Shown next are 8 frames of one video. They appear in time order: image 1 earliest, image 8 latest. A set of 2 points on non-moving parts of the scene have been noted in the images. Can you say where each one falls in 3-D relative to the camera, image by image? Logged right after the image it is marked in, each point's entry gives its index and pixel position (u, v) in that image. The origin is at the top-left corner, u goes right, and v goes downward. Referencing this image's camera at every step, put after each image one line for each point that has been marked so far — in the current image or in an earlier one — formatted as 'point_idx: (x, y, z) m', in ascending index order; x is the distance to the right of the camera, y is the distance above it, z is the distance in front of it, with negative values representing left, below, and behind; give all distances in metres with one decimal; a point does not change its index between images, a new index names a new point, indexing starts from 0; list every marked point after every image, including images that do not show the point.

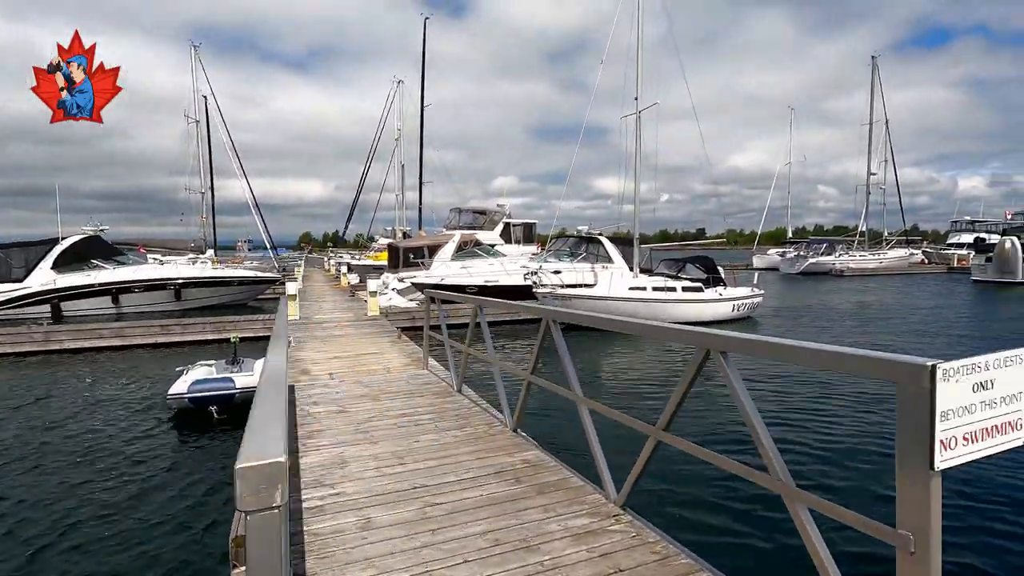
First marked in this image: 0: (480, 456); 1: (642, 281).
0: (-0.2, -1.2, +3.7) m
1: (+3.7, +0.2, +15.5) m
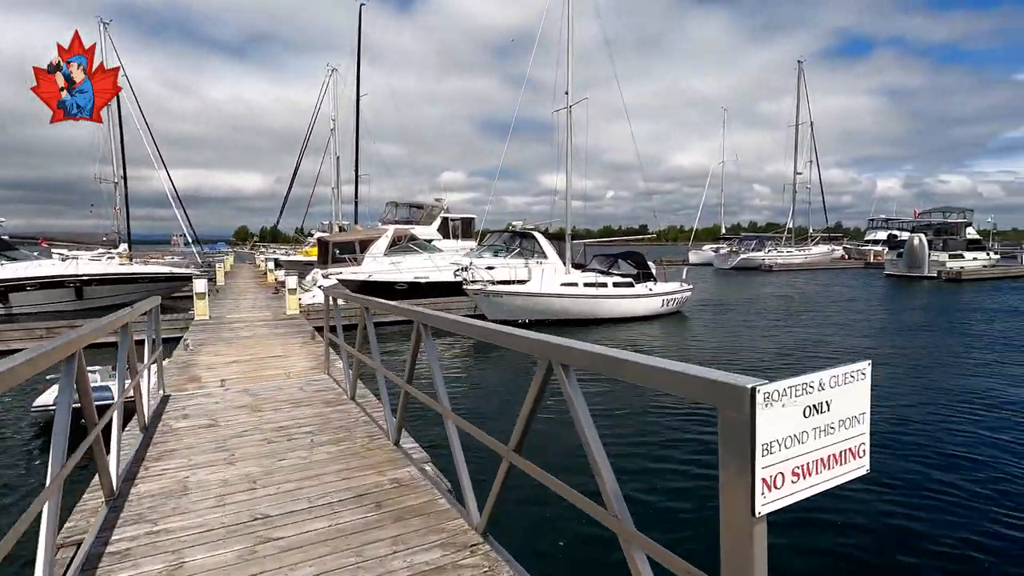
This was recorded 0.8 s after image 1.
0: (-1.0, -1.2, +3.3) m
1: (+1.8, +0.3, +15.5) m
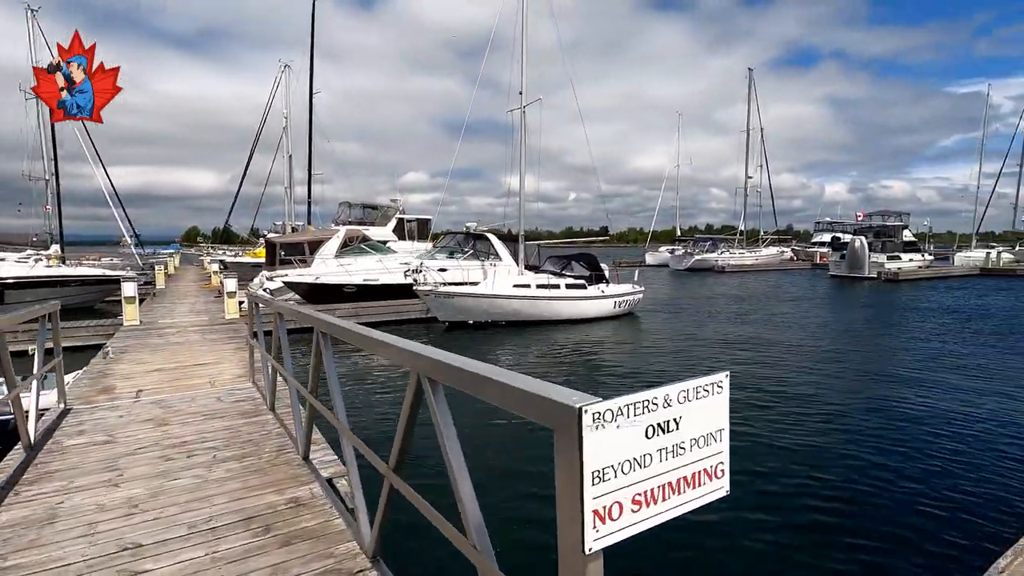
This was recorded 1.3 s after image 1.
0: (-1.6, -1.2, +3.0) m
1: (+0.4, +0.3, +15.4) m
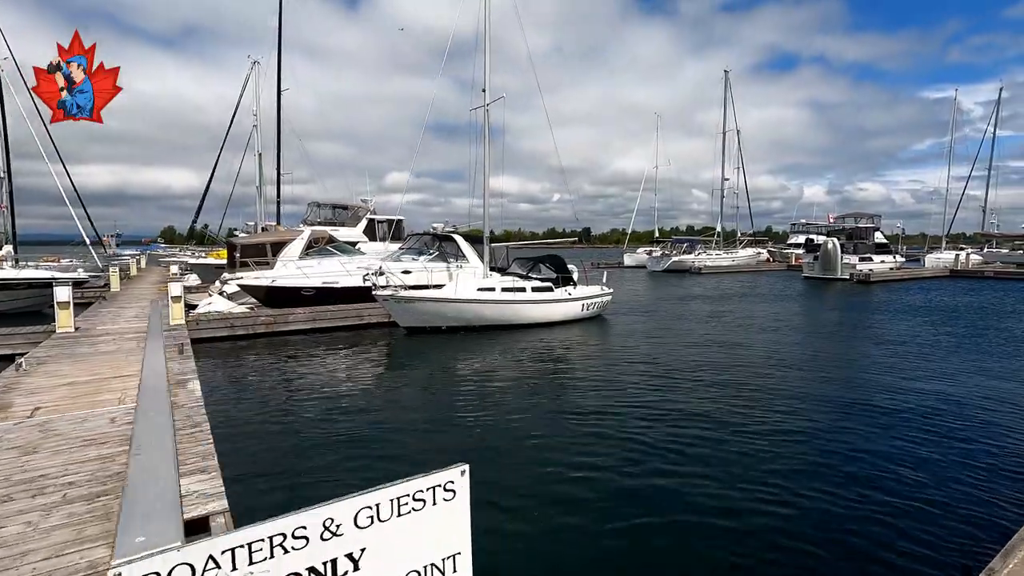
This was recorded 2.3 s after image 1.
0: (-2.2, -1.3, +2.6) m
1: (-0.6, +0.2, +15.0) m
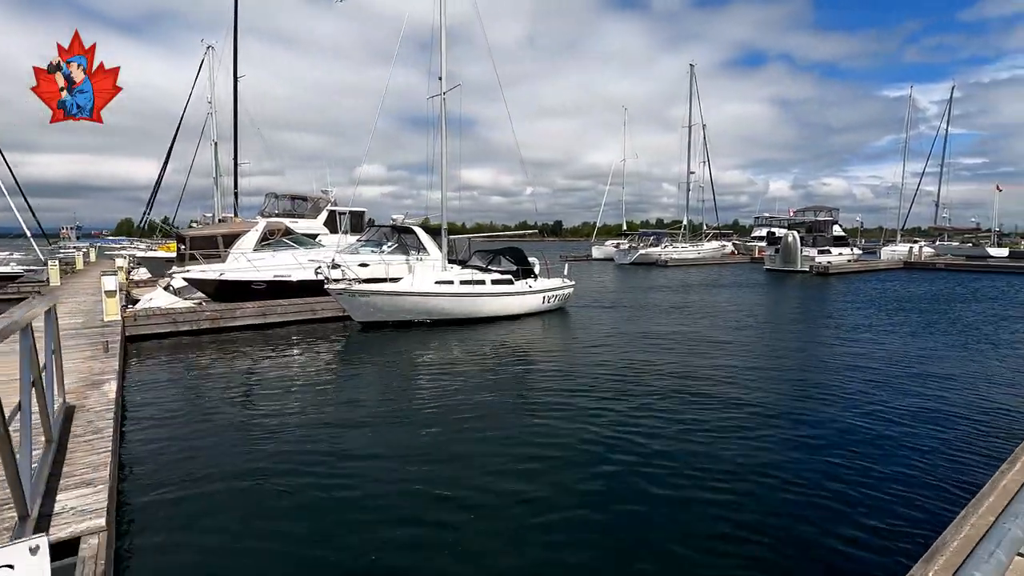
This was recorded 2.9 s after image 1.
0: (-2.6, -1.2, +2.2) m
1: (-1.7, +0.4, +14.6) m
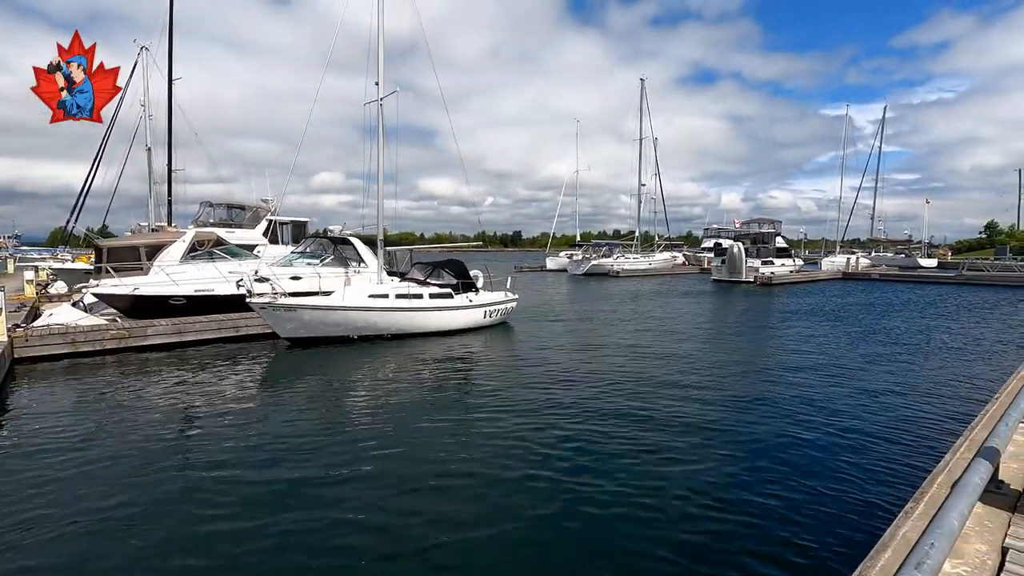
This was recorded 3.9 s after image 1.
0: (-3.3, -1.4, +1.5) m
1: (-3.3, 0.0, +14.0) m
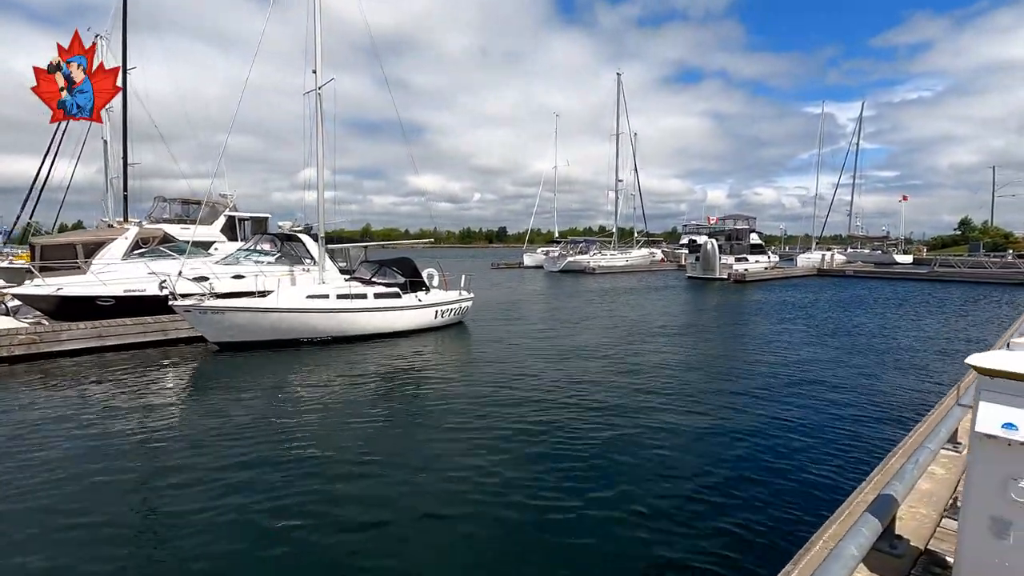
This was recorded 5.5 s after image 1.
0: (-4.2, -1.4, +0.8) m
1: (-4.6, 0.0, +13.3) m
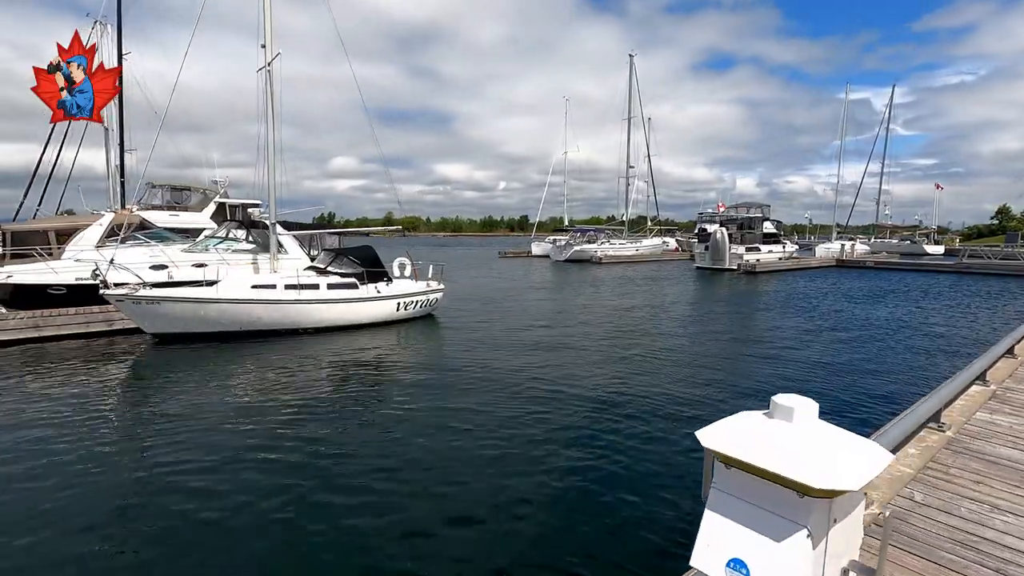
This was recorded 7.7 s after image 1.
0: (-5.6, -1.5, +0.2) m
1: (-5.4, +0.3, +12.7) m
